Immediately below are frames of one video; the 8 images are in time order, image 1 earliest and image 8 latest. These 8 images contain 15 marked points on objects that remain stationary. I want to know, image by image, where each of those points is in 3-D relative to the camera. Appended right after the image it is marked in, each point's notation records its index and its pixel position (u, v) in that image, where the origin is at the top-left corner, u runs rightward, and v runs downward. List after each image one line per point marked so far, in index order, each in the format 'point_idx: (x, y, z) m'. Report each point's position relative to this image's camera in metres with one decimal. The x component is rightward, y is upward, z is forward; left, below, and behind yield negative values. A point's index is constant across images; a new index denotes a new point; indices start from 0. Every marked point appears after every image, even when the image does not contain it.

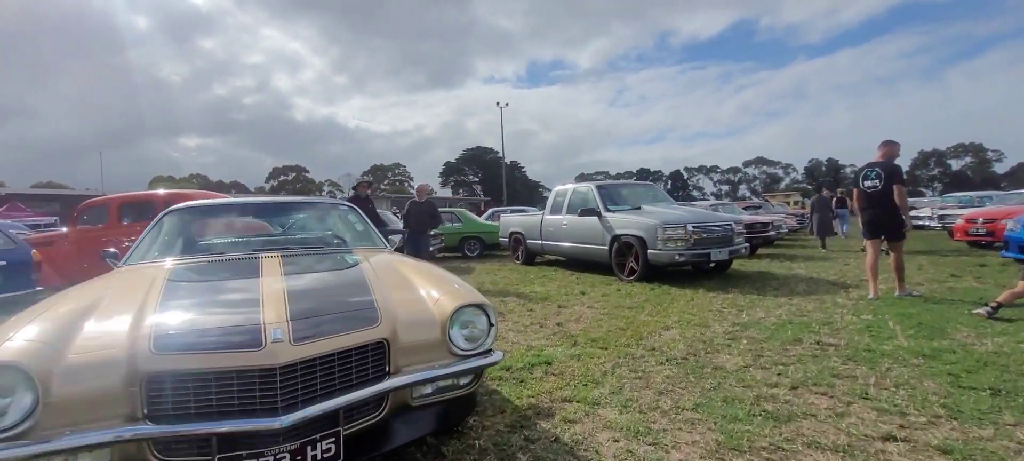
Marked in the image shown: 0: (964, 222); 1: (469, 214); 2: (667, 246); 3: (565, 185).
0: (+11.7, +0.2, +12.6) m
1: (-1.4, +0.5, +15.4) m
2: (+2.6, -0.3, +8.1) m
3: (+1.2, +1.0, +11.1) m
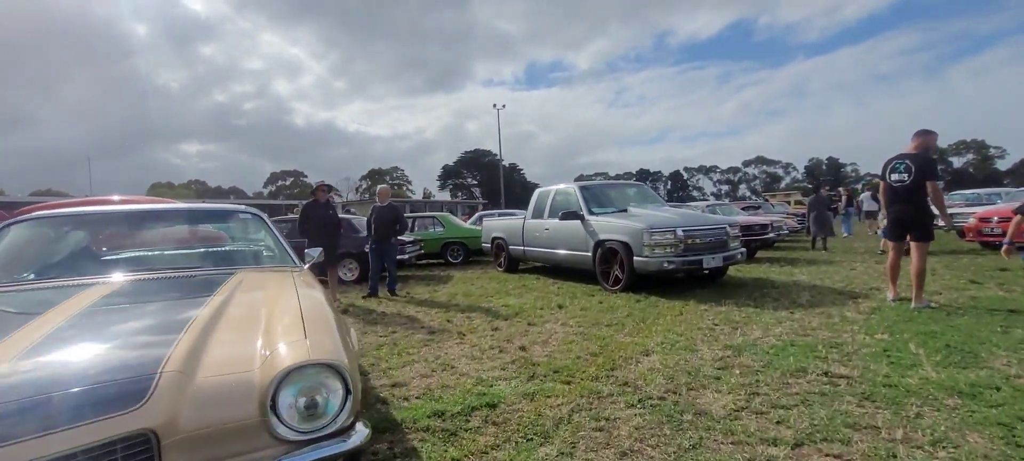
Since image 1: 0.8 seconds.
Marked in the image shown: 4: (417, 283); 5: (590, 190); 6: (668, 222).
0: (+11.3, +0.2, +11.8) m
1: (-1.8, +0.4, +14.6) m
2: (+2.2, -0.3, +7.3) m
3: (+0.7, +0.9, +10.3) m
4: (-1.9, -1.1, +10.0) m
5: (+1.5, +0.8, +9.5) m
6: (+2.4, +0.1, +7.5) m
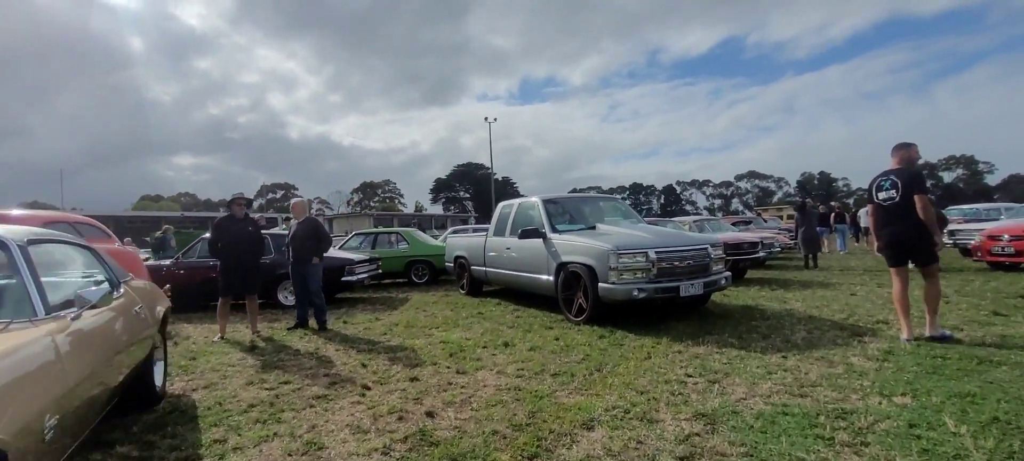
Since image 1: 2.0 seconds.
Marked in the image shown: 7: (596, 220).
0: (+10.5, -0.2, +10.8) m
1: (-2.6, -0.1, +13.5) m
2: (+1.4, -0.6, +6.2) m
3: (0.0, +0.6, +9.2) m
4: (-2.7, -1.5, +8.8) m
5: (+0.8, +0.4, +8.4) m
6: (+1.6, -0.2, +6.4) m
7: (+1.4, +0.2, +8.4) m
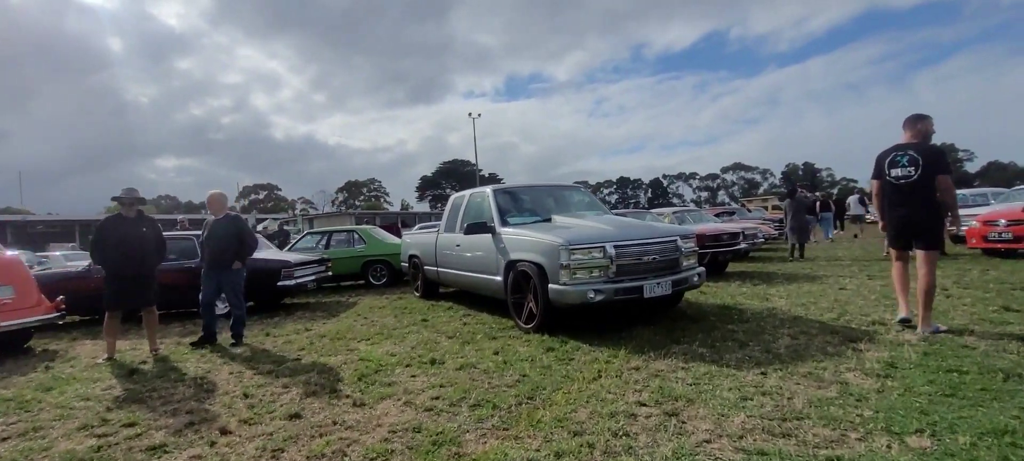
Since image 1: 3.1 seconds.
0: (+9.7, +0.1, +10.1) m
1: (-3.5, -0.1, +12.4) m
2: (+0.7, -0.5, +5.3) m
3: (-0.8, +0.7, +8.2) m
4: (-3.4, -1.4, +7.7) m
5: (0.0, +0.5, +7.5) m
6: (+0.9, -0.1, +5.4) m
7: (+0.7, +0.3, +7.4) m
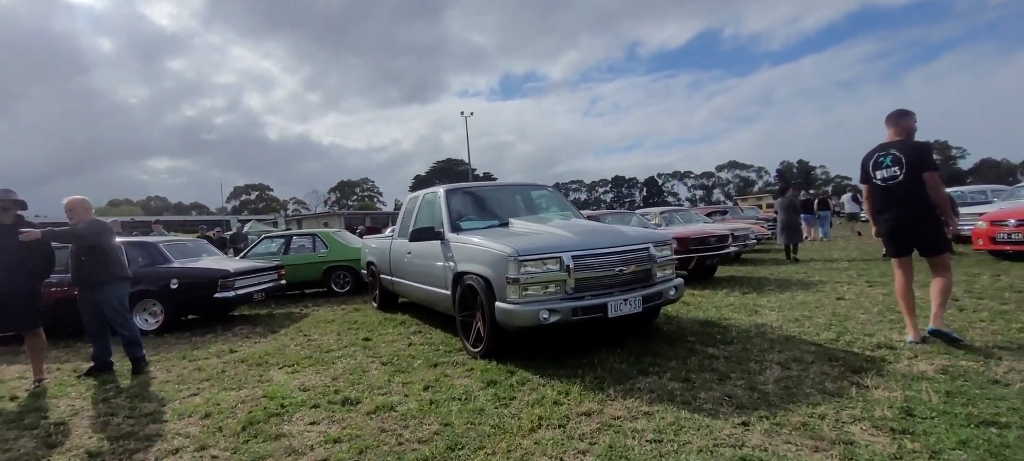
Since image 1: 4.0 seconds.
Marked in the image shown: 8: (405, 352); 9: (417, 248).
0: (+9.1, +0.1, +9.3) m
1: (-4.1, -0.1, +11.5) m
2: (+0.2, -0.6, +4.4) m
3: (-1.4, +0.6, +7.4) m
4: (-4.0, -1.5, +6.9) m
5: (-0.6, +0.5, +6.6) m
6: (+0.4, -0.1, +4.6) m
7: (+0.1, +0.2, +6.6) m
8: (-1.2, -1.3, +5.4) m
9: (-1.3, -0.2, +6.6) m
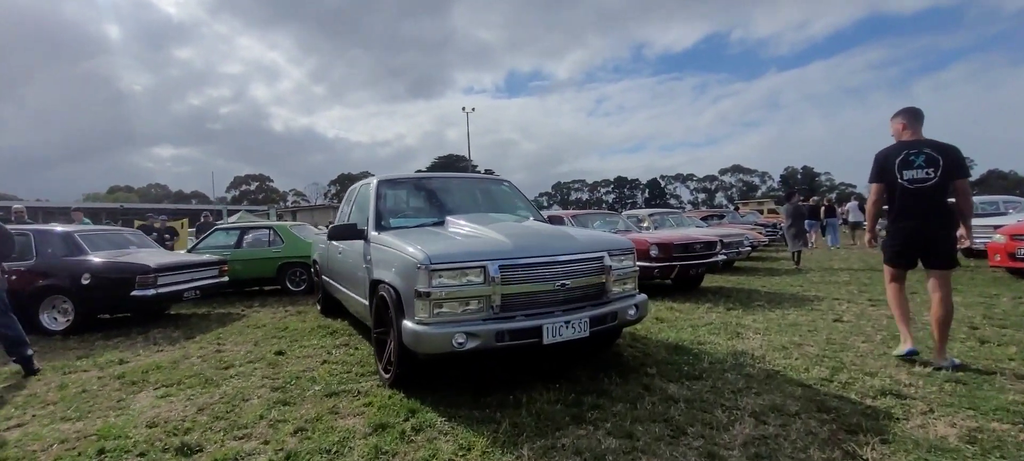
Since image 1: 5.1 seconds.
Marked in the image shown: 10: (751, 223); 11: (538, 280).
0: (+8.5, -0.2, +8.4) m
1: (-4.7, 0.0, +10.6) m
2: (-0.5, -0.6, +3.5) m
3: (-2.0, +0.6, +6.4) m
4: (-4.7, -1.4, +6.0) m
5: (-1.2, +0.5, +5.7) m
6: (-0.3, -0.1, +3.7) m
7: (-0.5, +0.2, +5.7) m
8: (-1.9, -1.3, +4.5) m
9: (-1.9, -0.2, +5.7) m
10: (+9.5, +0.3, +19.5) m
11: (+0.2, -0.4, +3.7) m
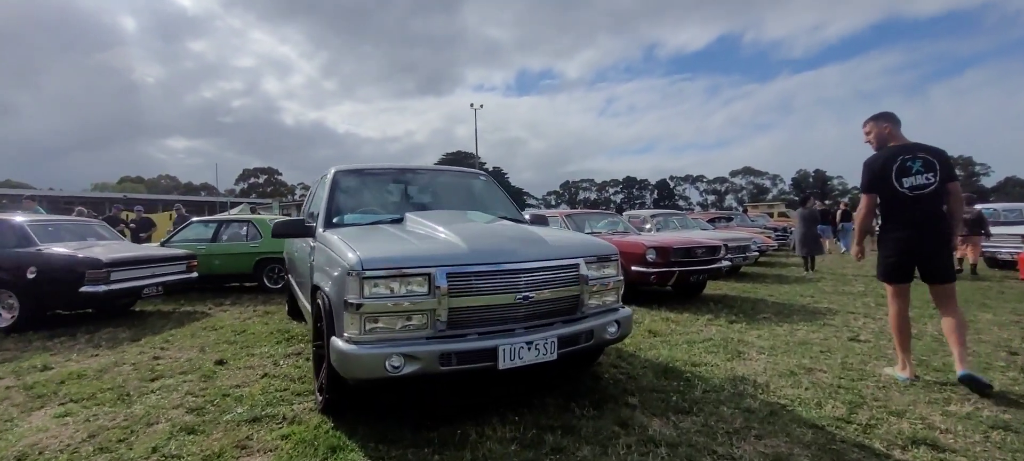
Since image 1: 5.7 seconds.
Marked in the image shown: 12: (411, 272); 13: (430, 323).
0: (+8.2, -0.3, +7.6) m
1: (-4.9, +0.1, +10.1) m
2: (-0.8, -0.6, +2.9) m
3: (-2.3, +0.7, +5.9) m
4: (-5.0, -1.3, +5.4) m
5: (-1.5, +0.5, +5.1) m
6: (-0.6, -0.1, +3.1) m
7: (-0.8, +0.3, +5.1) m
8: (-2.2, -1.3, +3.9) m
9: (-2.2, -0.1, +5.1) m
10: (+9.5, +0.2, +18.7) m
11: (-0.1, -0.4, +3.1) m
12: (-0.6, -0.2, +3.0) m
13: (-0.5, -0.6, +3.0) m
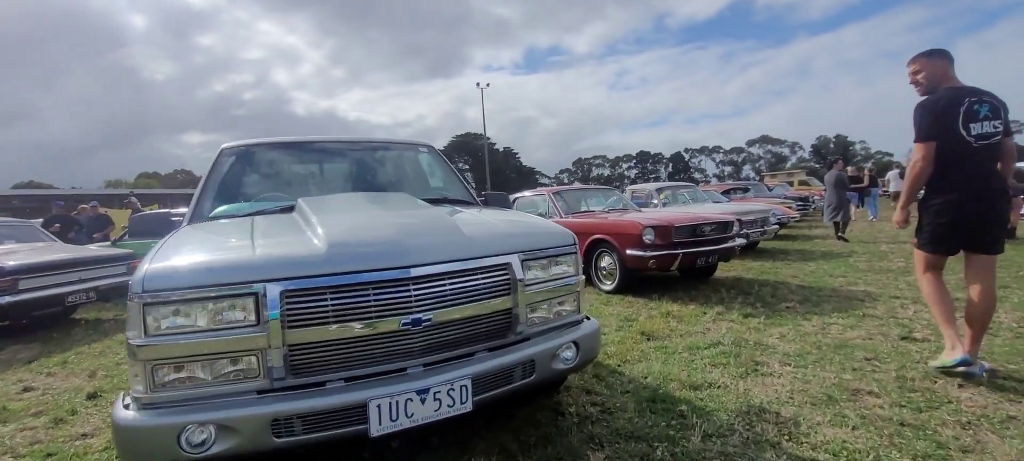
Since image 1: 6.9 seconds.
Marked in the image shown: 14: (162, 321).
0: (+7.9, +0.2, +6.3) m
1: (-5.2, +0.3, +9.1) m
2: (-1.3, -0.6, +1.9) m
3: (-2.7, +0.7, +4.8) m
4: (-5.3, -1.4, +4.5) m
5: (-1.9, +0.6, +4.0) m
6: (-1.1, -0.1, +2.0) m
7: (-1.2, +0.3, +4.0) m
8: (-2.6, -1.3, +2.9) m
9: (-2.6, -0.1, +4.1) m
10: (+9.4, +1.2, +17.3) m
11: (-0.6, -0.4, +2.0) m
12: (-1.1, -0.2, +1.9) m
13: (-1.0, -0.5, +1.9) m
14: (-1.3, -0.3, +1.9) m
